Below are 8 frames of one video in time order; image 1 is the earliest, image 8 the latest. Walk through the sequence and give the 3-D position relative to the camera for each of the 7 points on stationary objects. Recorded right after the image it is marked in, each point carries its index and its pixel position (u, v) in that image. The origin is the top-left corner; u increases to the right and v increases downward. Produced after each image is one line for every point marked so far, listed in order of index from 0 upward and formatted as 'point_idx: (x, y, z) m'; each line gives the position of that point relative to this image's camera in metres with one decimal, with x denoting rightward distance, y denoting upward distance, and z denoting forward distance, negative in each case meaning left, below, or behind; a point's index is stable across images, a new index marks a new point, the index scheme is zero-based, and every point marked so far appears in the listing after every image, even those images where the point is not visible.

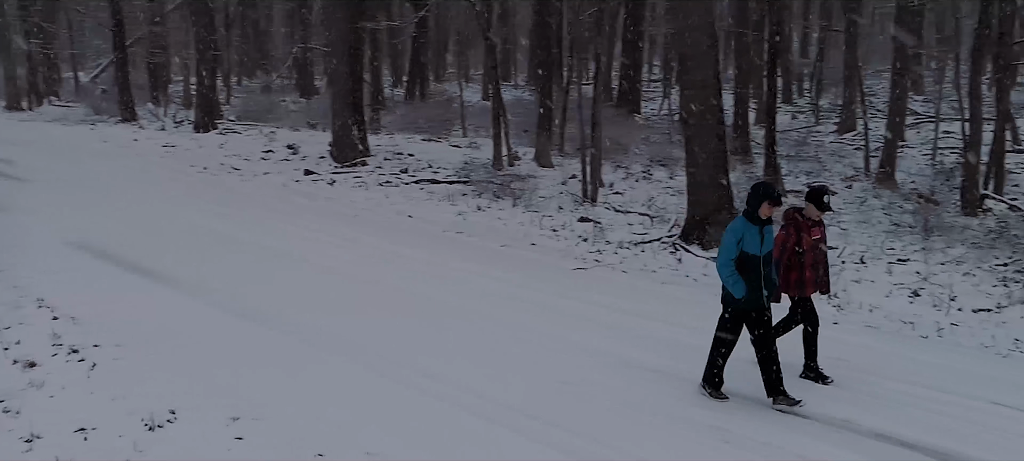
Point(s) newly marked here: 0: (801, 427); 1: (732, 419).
0: (+1.2, -1.0, +5.5) m
1: (+1.0, -0.9, +5.9) m
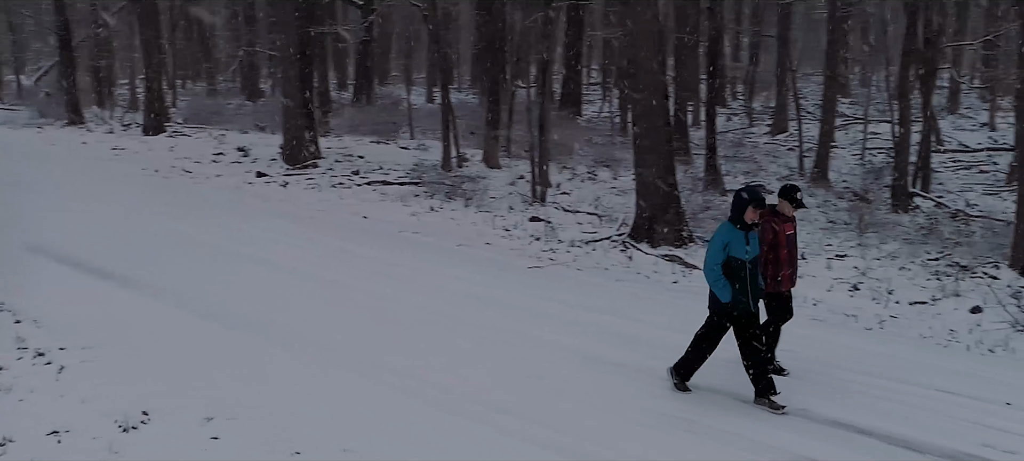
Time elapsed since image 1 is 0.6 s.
0: (+1.1, -1.0, +5.9) m
1: (+0.9, -0.9, +6.3) m
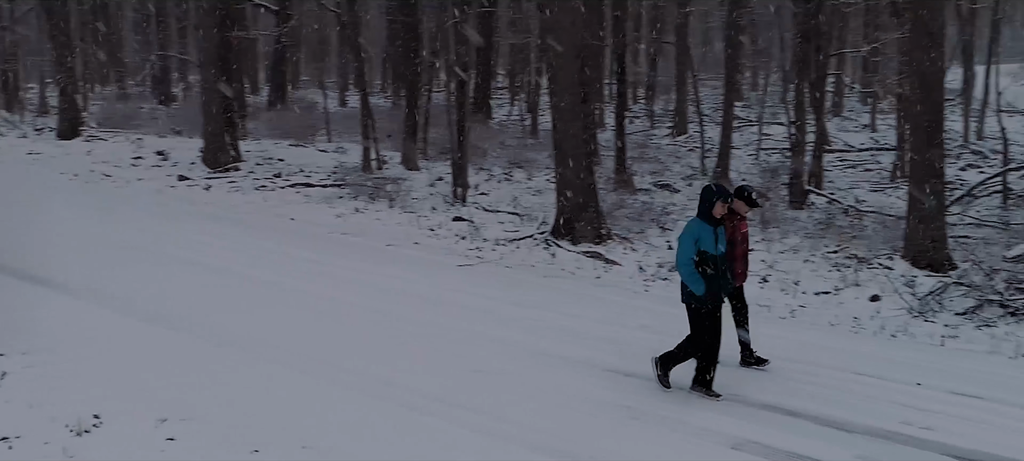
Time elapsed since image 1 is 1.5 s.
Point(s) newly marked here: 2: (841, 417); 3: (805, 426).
0: (+0.9, -1.0, +6.5) m
1: (+0.7, -0.9, +6.8) m
2: (+1.6, -0.9, +6.2) m
3: (+1.4, -1.0, +6.2) m
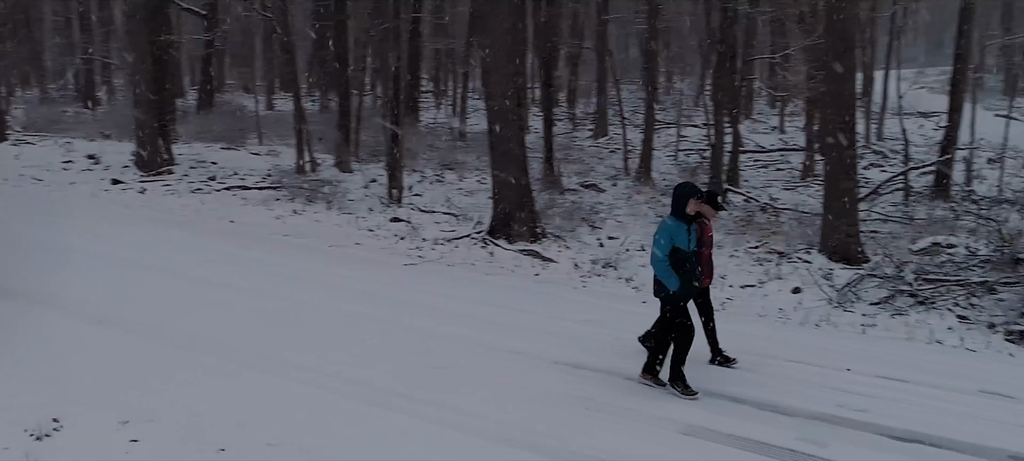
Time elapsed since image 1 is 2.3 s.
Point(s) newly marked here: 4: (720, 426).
0: (+0.7, -1.0, +7.0) m
1: (+0.4, -0.9, +7.3) m
2: (+1.4, -0.9, +6.8) m
3: (+1.3, -1.0, +6.7) m
4: (+1.1, -1.0, +6.7) m
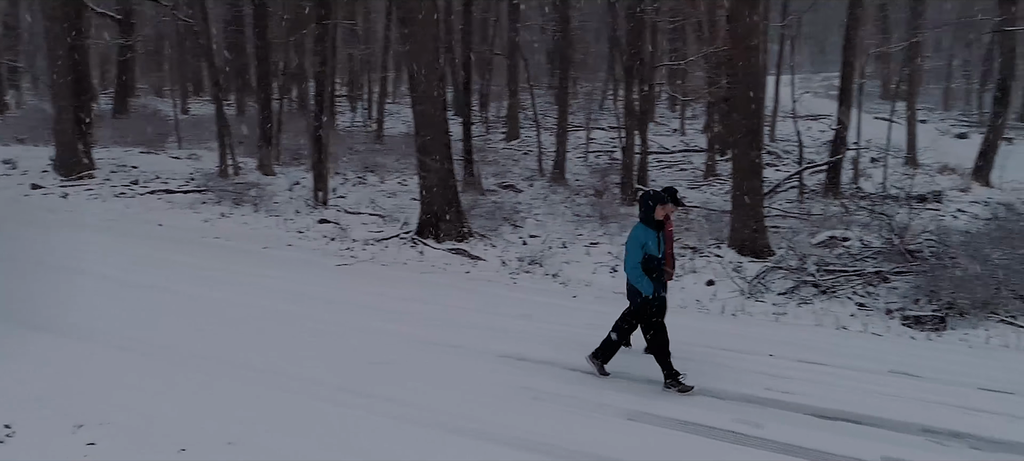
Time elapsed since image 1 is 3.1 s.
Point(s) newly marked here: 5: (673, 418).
0: (+0.5, -1.0, +7.6) m
1: (+0.1, -0.9, +7.8) m
2: (+1.2, -0.9, +7.5) m
3: (+1.0, -1.0, +7.4) m
4: (+0.9, -1.0, +7.3) m
5: (+0.9, -1.1, +7.3) m
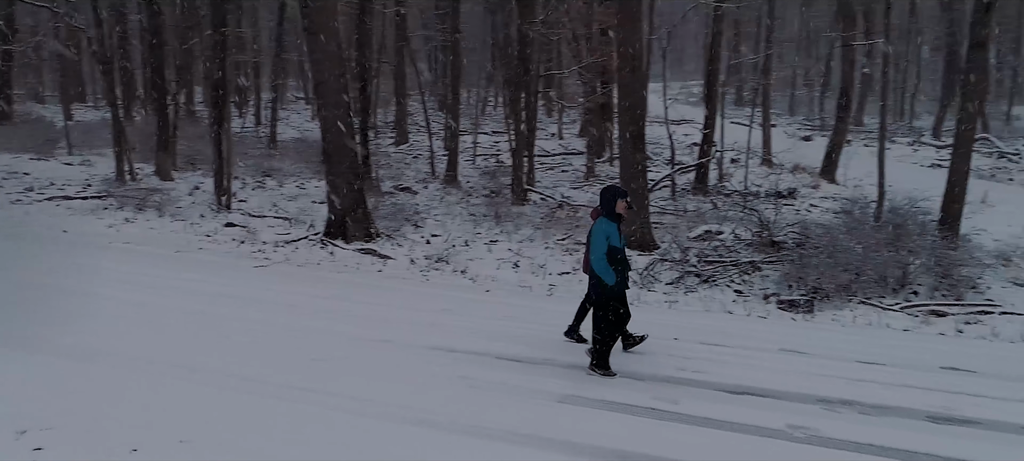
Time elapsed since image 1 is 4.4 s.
0: (+0.1, -1.0, +8.4) m
1: (-0.3, -0.9, +8.6) m
2: (+0.8, -0.9, +8.4) m
3: (+0.7, -1.0, +8.3) m
4: (+0.5, -1.1, +8.1) m
5: (+0.6, -1.1, +8.1) m
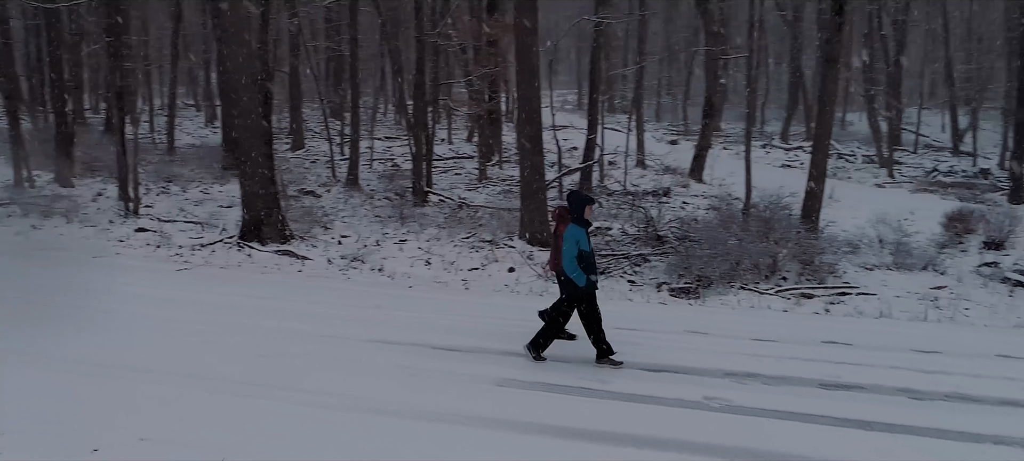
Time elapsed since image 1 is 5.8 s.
0: (-0.3, -1.0, +9.1) m
1: (-0.8, -0.9, +9.2) m
2: (+0.4, -0.9, +9.3) m
3: (+0.2, -1.0, +9.1) m
4: (+0.1, -1.0, +8.9) m
5: (+0.2, -1.1, +9.0) m
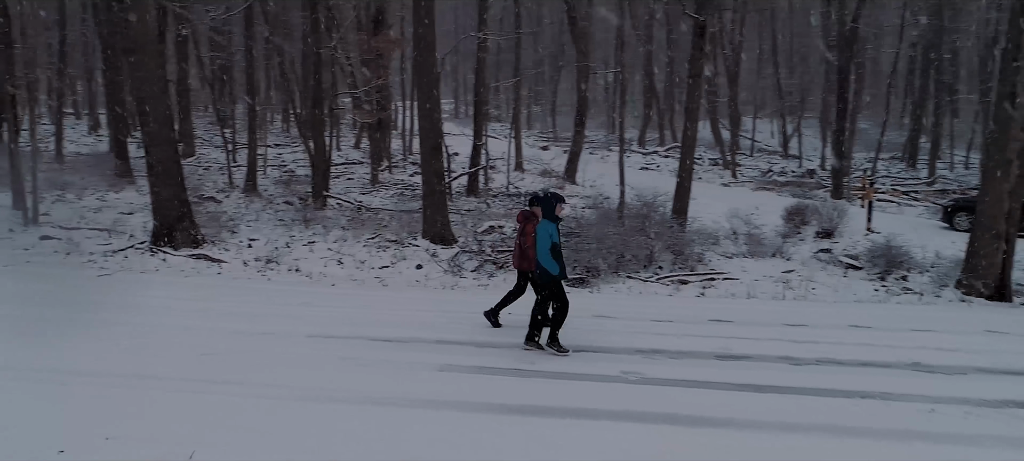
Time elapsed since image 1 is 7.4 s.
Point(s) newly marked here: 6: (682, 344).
0: (-0.8, -0.9, +9.6) m
1: (-1.2, -0.9, +9.6) m
2: (-0.1, -0.9, +9.9) m
3: (-0.2, -0.9, +9.8) m
4: (-0.3, -1.0, +9.6) m
5: (-0.2, -1.0, +9.6) m
6: (+1.4, -0.9, +10.6) m
